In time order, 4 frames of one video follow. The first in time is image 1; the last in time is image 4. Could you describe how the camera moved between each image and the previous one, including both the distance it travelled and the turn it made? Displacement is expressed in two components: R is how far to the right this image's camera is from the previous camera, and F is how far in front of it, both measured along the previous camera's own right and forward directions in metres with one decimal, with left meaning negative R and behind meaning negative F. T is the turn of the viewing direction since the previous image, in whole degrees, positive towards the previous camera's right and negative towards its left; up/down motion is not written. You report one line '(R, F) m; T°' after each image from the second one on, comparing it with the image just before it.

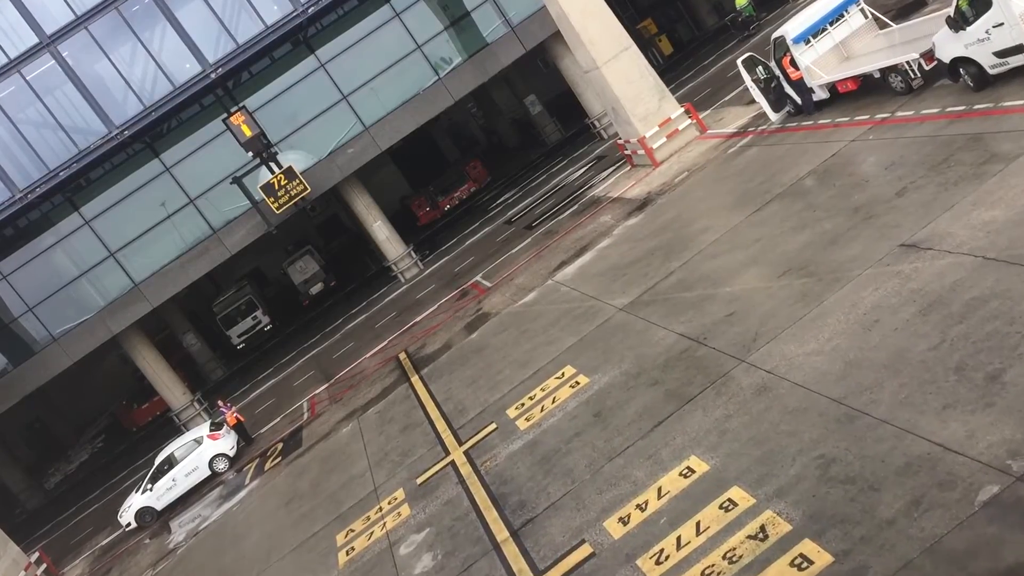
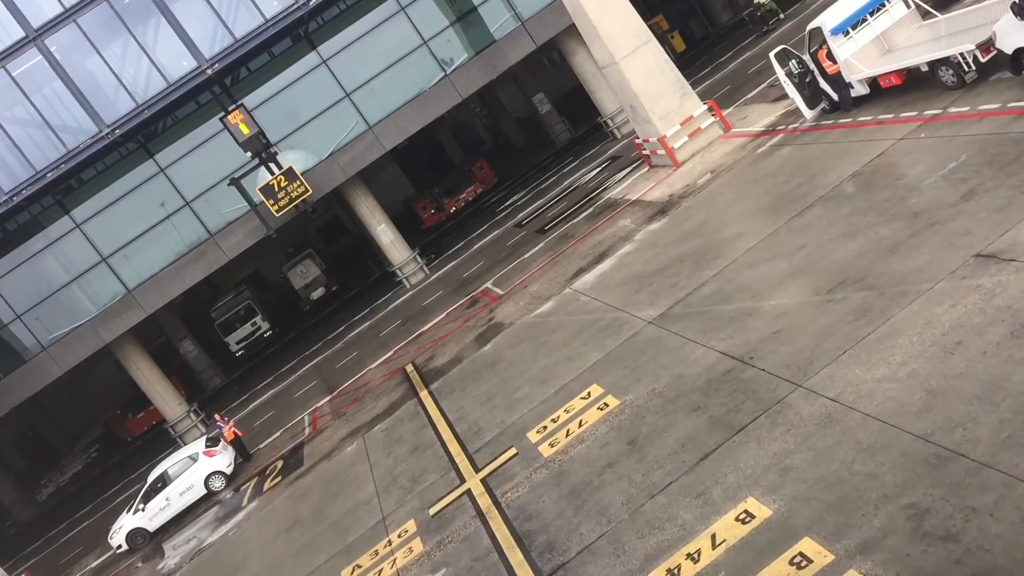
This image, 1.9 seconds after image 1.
(-0.2, +1.1) m; 0°
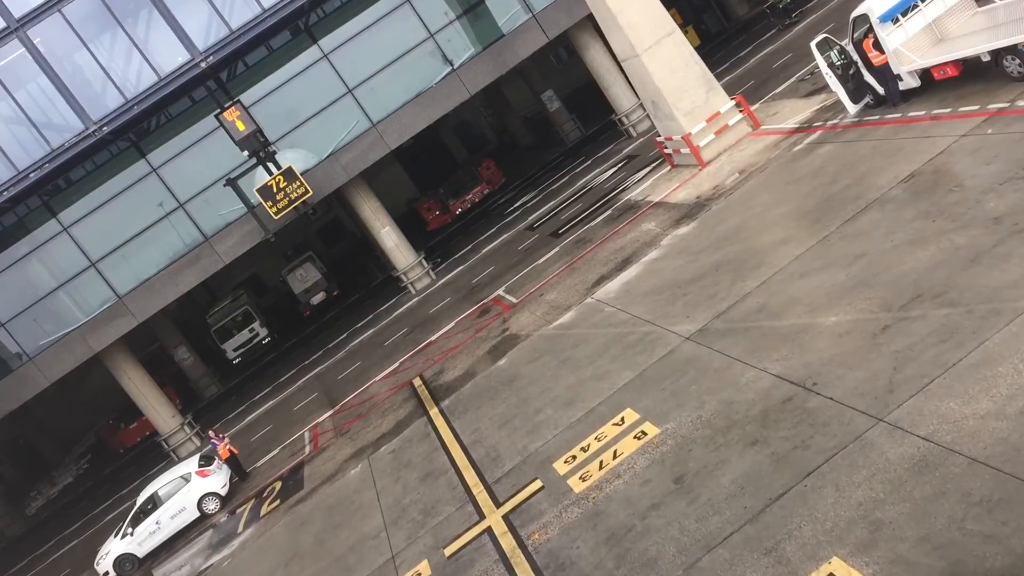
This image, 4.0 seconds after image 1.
(-0.2, +1.2) m; 0°
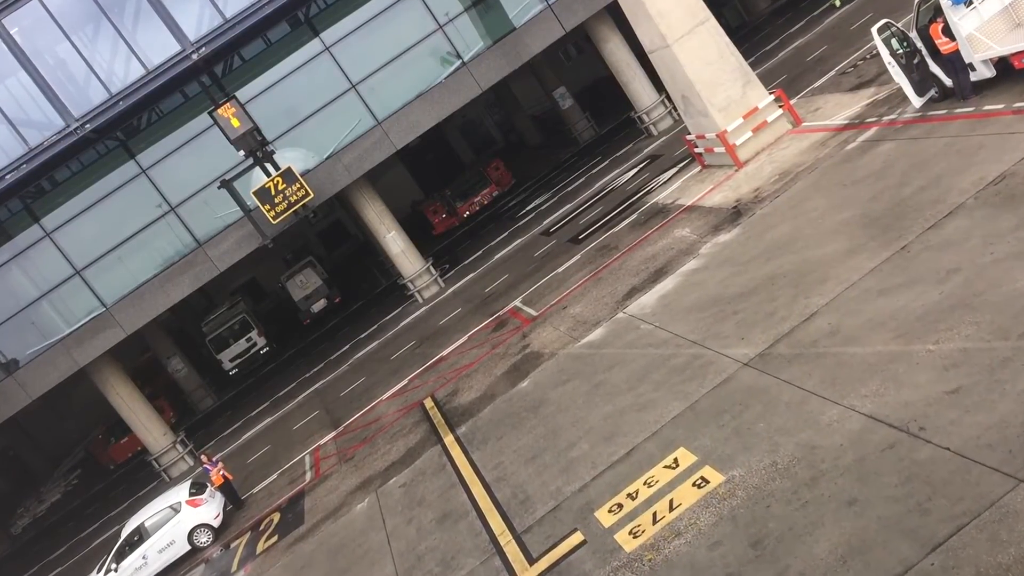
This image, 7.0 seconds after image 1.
(-0.3, +1.5) m; 0°
